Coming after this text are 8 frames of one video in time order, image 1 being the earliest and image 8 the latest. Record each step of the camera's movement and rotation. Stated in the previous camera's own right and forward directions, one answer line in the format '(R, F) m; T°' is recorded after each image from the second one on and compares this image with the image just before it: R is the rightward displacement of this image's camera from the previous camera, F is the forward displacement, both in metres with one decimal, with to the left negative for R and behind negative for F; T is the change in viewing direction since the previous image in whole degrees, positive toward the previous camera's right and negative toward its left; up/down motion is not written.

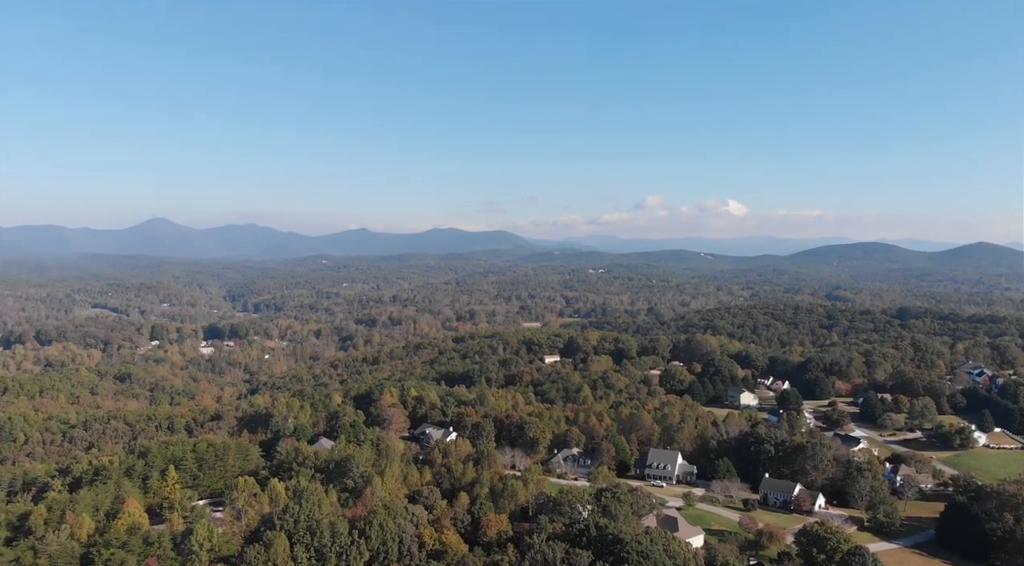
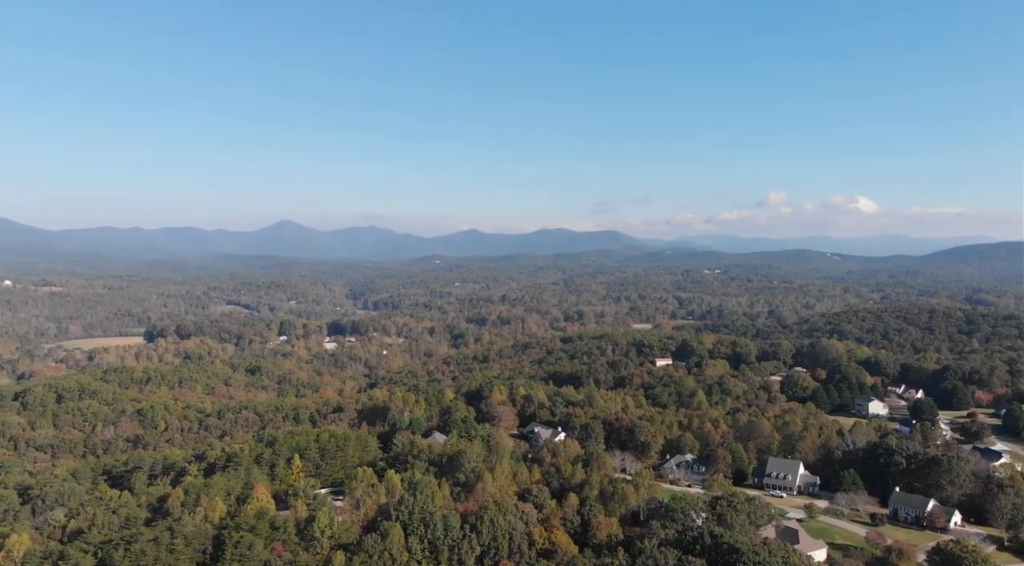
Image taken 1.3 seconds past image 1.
(-0.9, +0.1) m; -8°
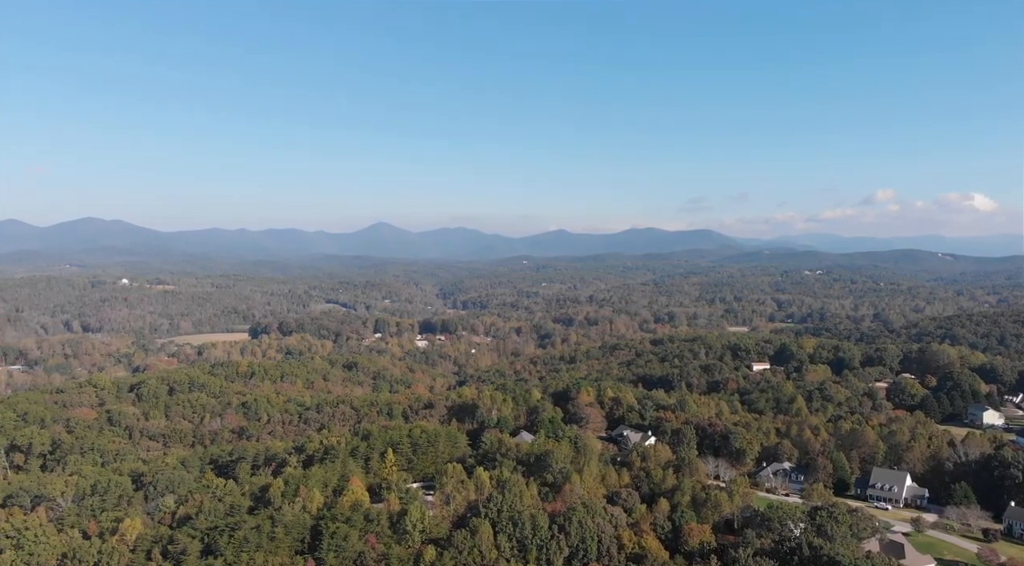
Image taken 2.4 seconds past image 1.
(-1.0, -0.1) m; -6°
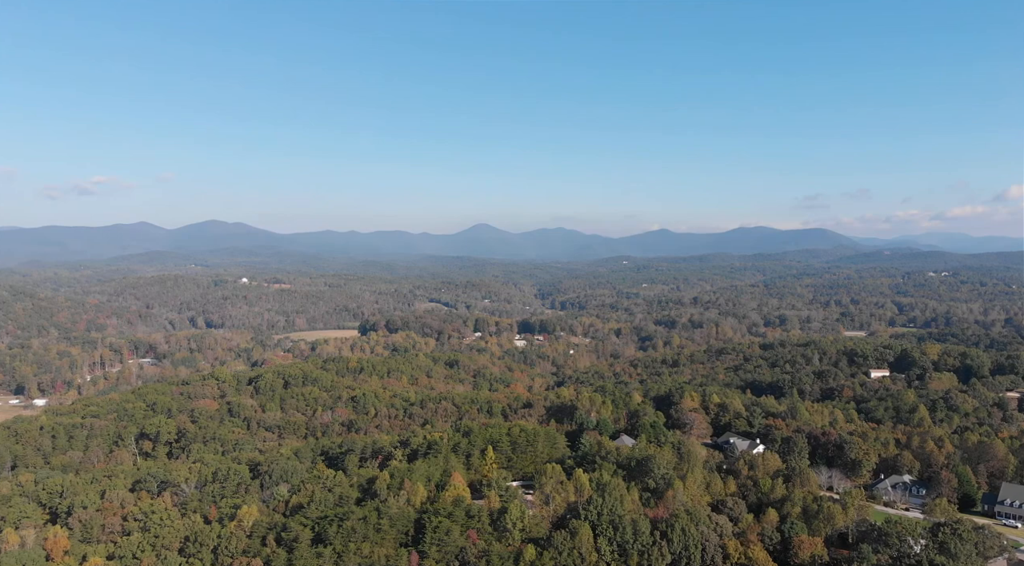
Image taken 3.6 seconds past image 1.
(-0.7, -0.1) m; -7°
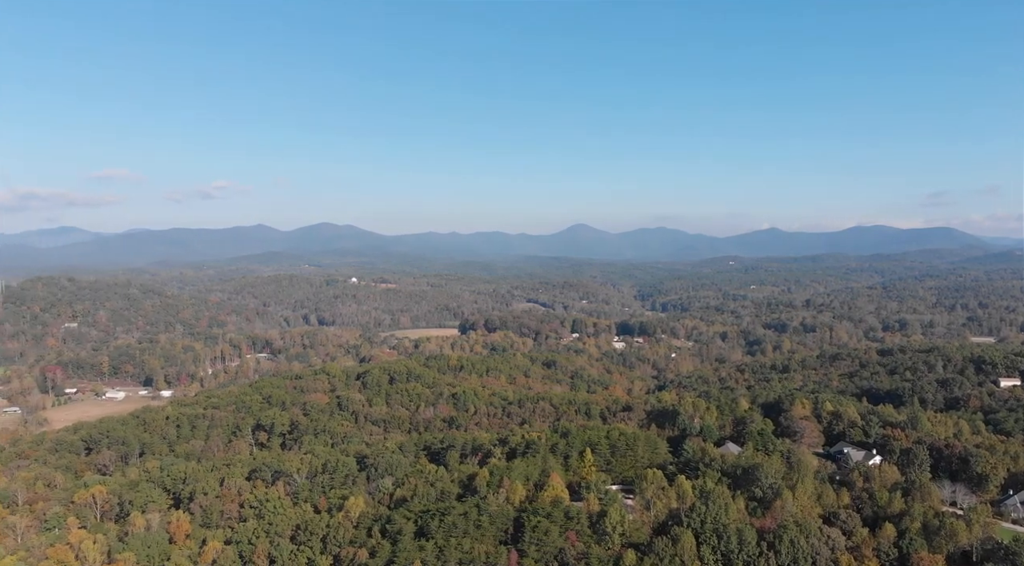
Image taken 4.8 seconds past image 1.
(-0.7, +0.2) m; -7°
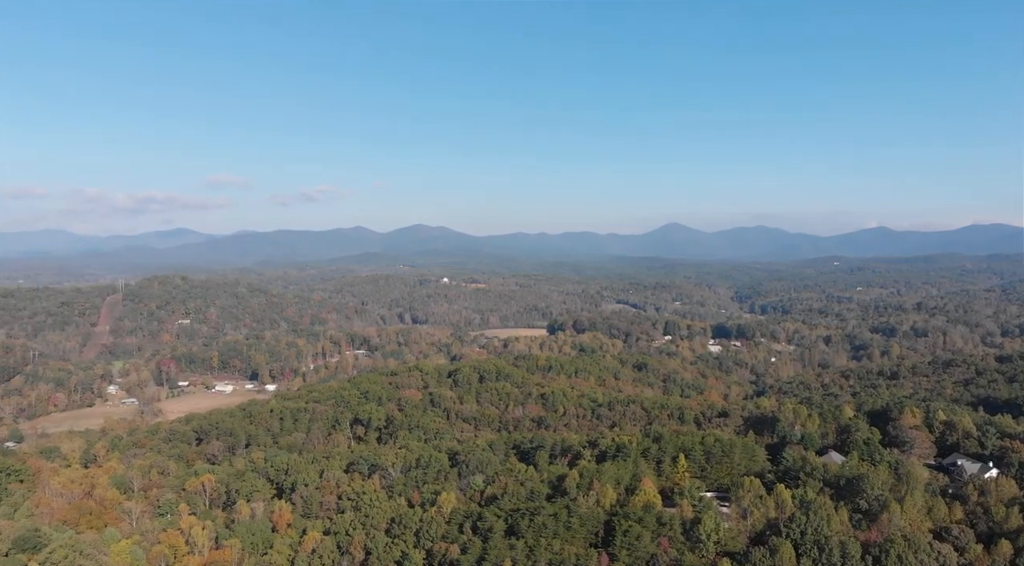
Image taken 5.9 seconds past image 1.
(-1.0, +0.1) m; -6°
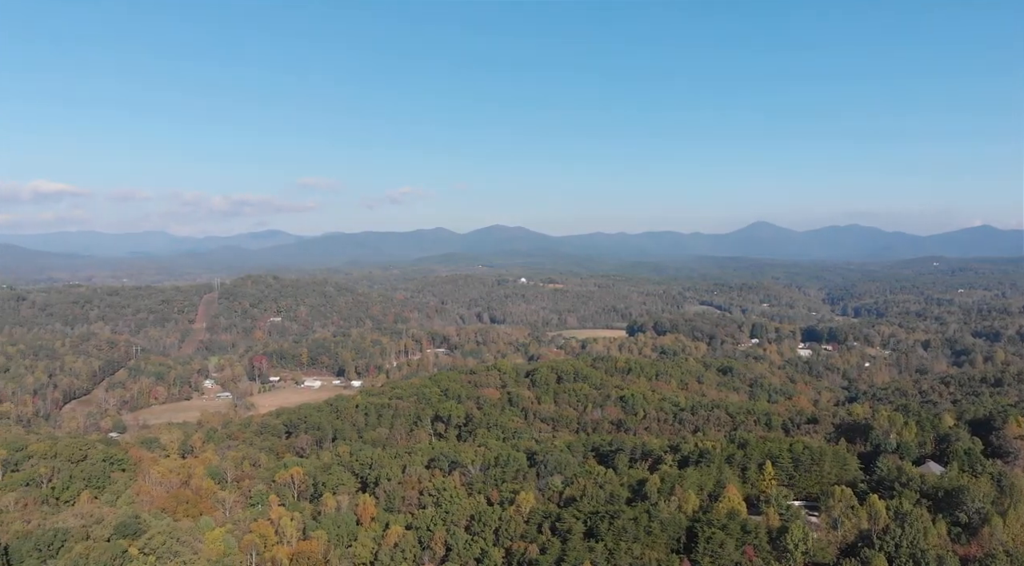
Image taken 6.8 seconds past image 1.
(-1.1, -0.1) m; -5°
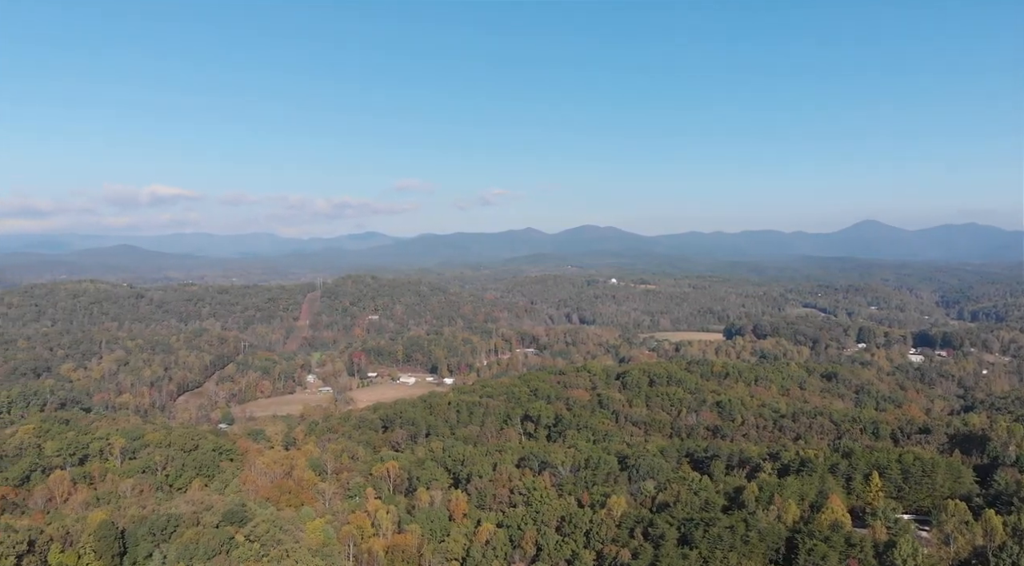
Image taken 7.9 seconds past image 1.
(-1.0, -0.2) m; -6°
